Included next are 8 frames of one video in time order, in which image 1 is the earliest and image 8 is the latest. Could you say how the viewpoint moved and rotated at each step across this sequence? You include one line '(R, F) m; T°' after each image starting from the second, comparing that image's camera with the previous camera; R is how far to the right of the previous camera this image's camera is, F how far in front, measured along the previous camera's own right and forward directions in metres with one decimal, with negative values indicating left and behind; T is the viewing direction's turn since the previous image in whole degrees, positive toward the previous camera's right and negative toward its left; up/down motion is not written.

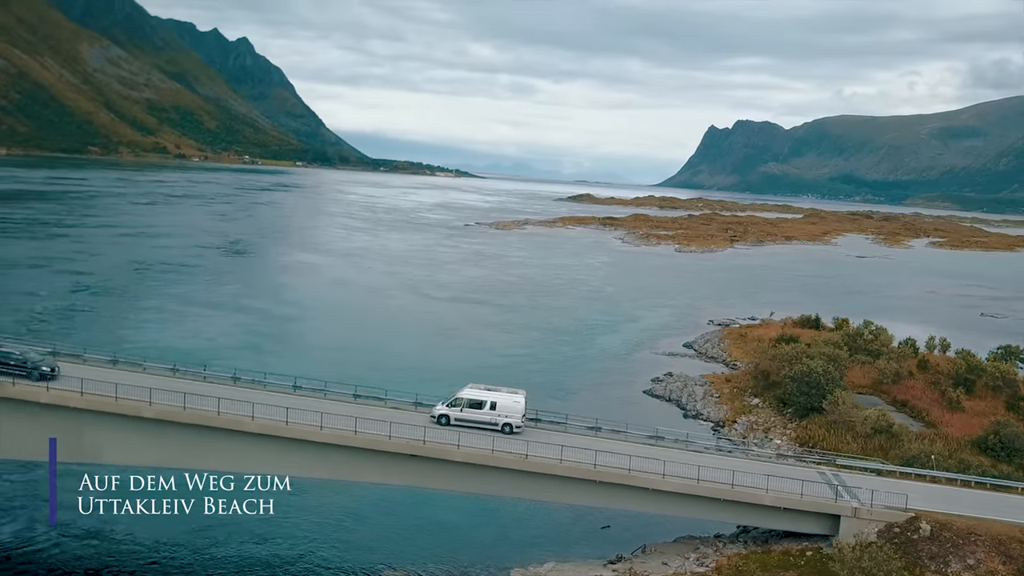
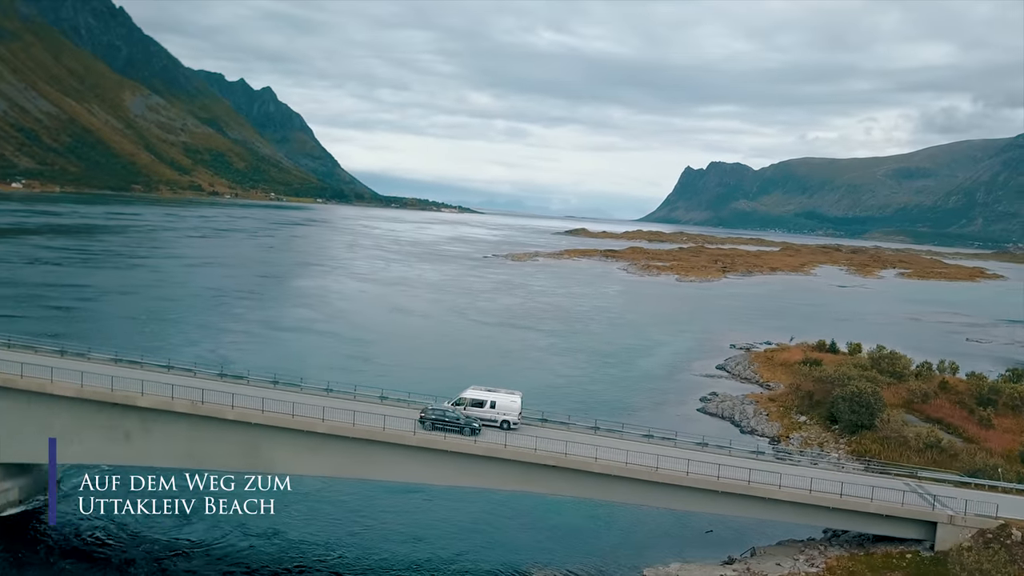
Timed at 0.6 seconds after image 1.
(-4.1, -1.8) m; +3°
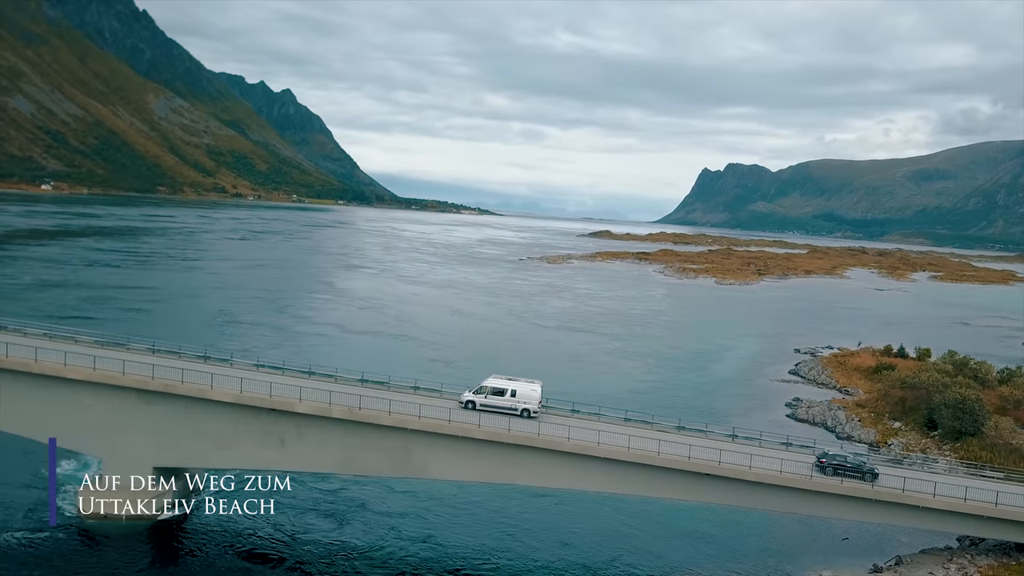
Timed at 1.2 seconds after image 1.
(-3.4, 0.0) m; -1°
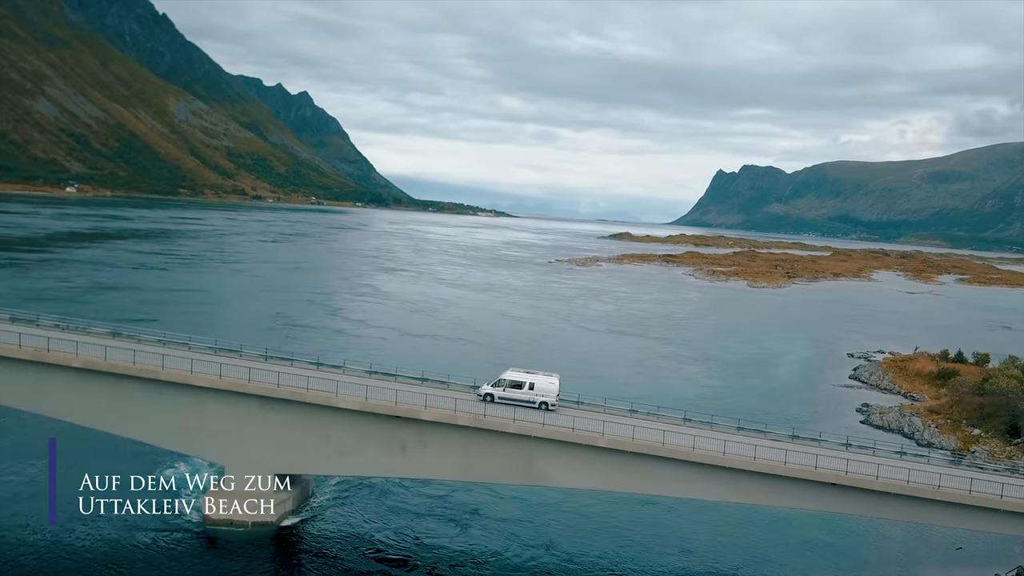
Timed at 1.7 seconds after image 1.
(-2.7, +0.1) m; -1°
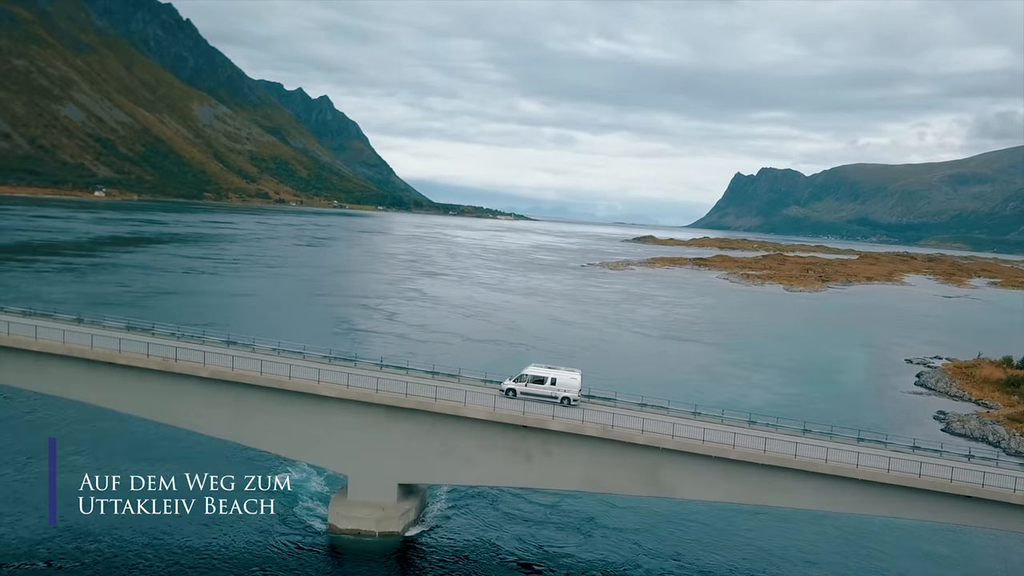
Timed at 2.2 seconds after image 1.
(-2.7, +0.1) m; -1°
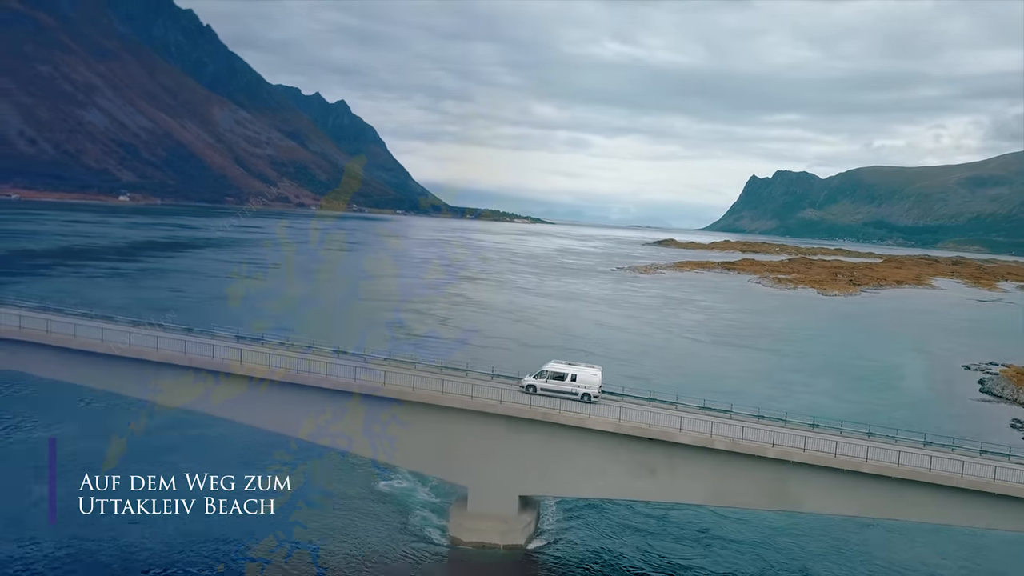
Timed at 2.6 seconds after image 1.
(-2.7, +0.2) m; -1°
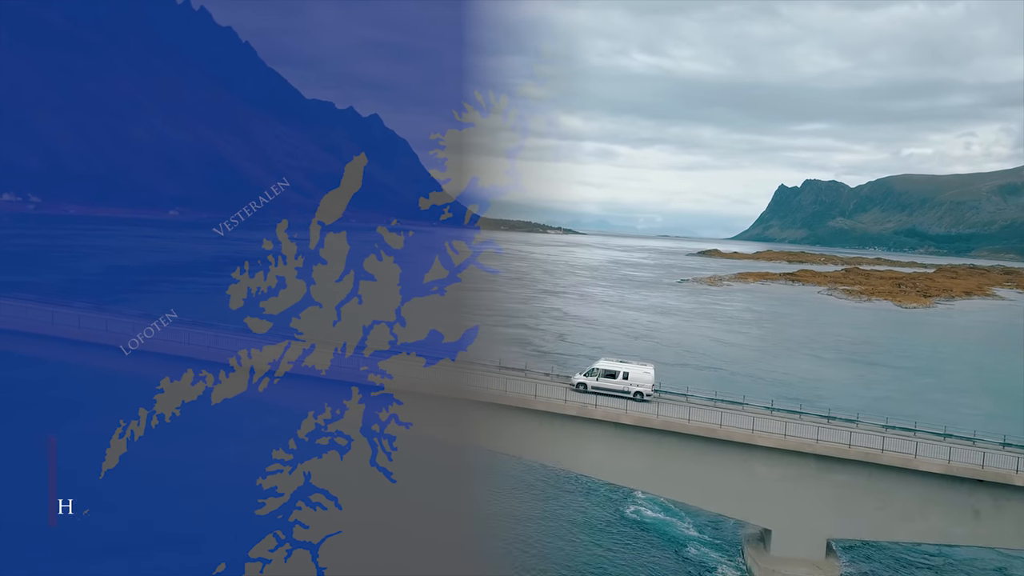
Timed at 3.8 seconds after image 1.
(-6.4, +1.0) m; -1°
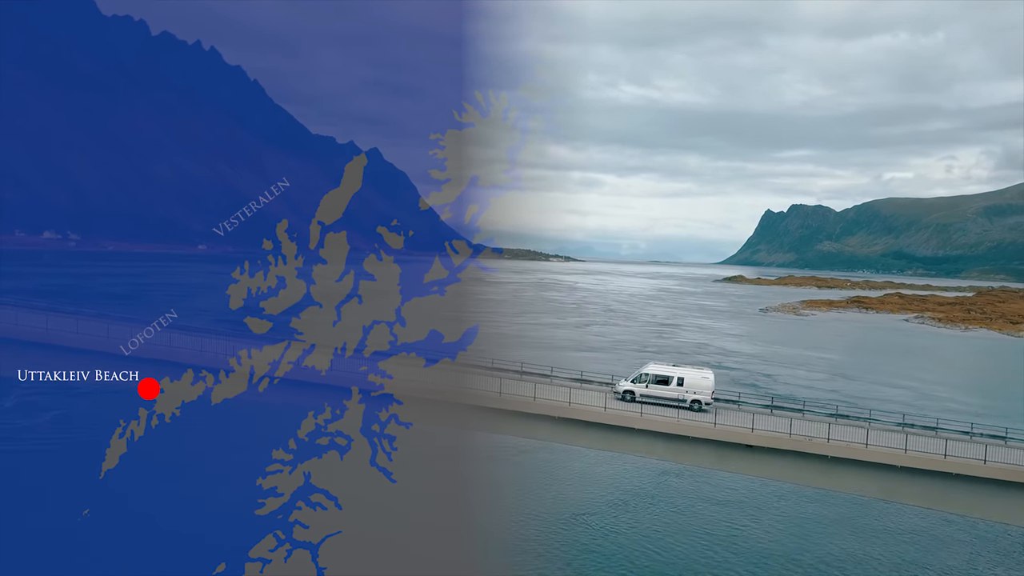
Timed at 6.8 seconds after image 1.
(-13.6, +4.1) m; +2°
